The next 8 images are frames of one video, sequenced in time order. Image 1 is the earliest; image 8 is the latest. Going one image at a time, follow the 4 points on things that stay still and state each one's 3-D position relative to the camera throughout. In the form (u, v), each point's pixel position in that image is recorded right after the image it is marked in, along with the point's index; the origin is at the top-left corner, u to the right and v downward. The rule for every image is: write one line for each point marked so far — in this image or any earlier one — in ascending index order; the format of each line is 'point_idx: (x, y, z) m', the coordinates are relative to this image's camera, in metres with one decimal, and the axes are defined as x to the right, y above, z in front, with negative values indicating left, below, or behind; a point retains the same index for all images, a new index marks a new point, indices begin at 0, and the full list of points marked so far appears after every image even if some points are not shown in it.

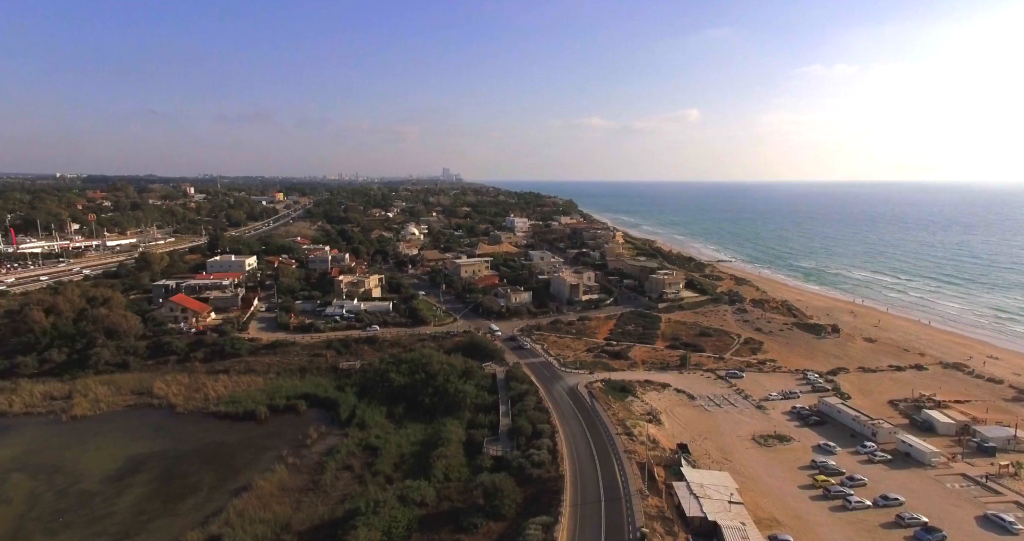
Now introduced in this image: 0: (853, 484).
0: (+11.5, -7.2, +19.6) m
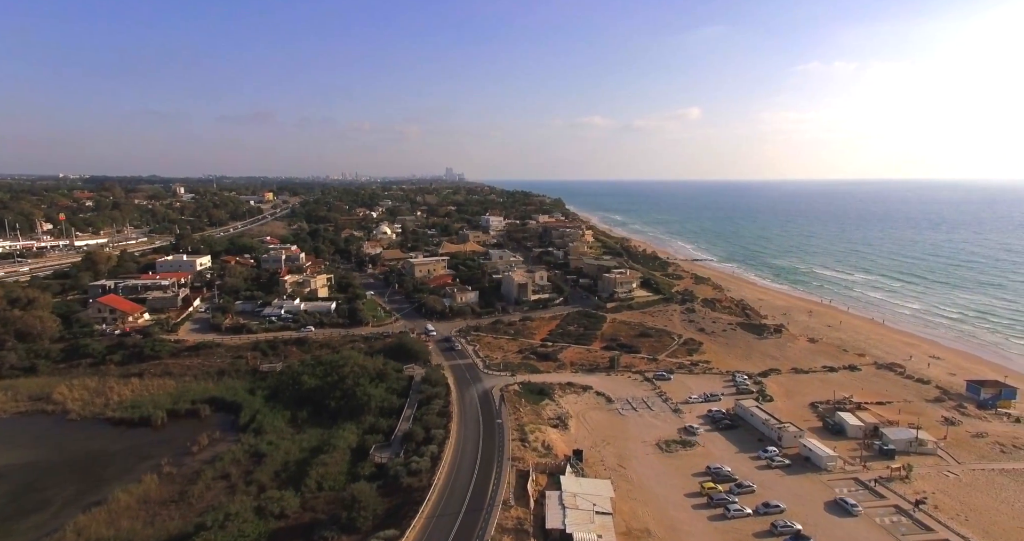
0: (+7.4, -7.2, +18.9) m
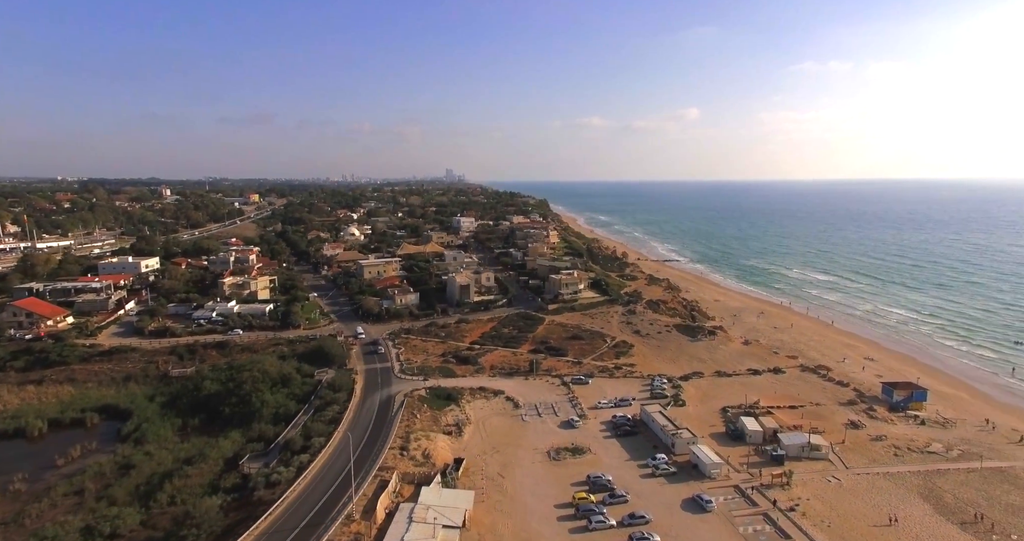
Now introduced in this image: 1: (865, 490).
0: (+3.1, -7.2, +18.2) m
1: (+11.6, -7.3, +19.4) m
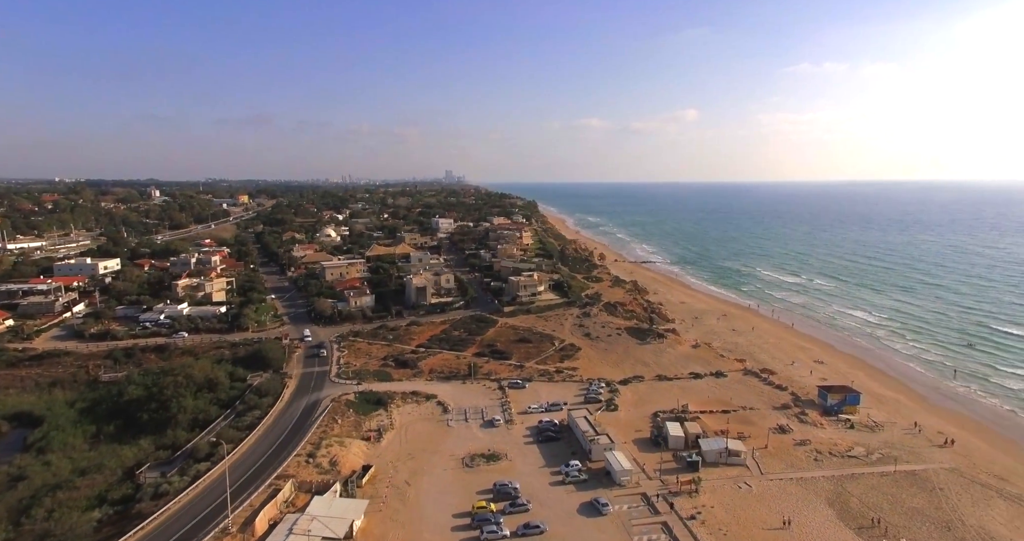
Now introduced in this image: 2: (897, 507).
0: (0.0, -7.3, +17.8) m
1: (+8.5, -7.4, +19.0) m
2: (+12.2, -7.5, +18.6) m
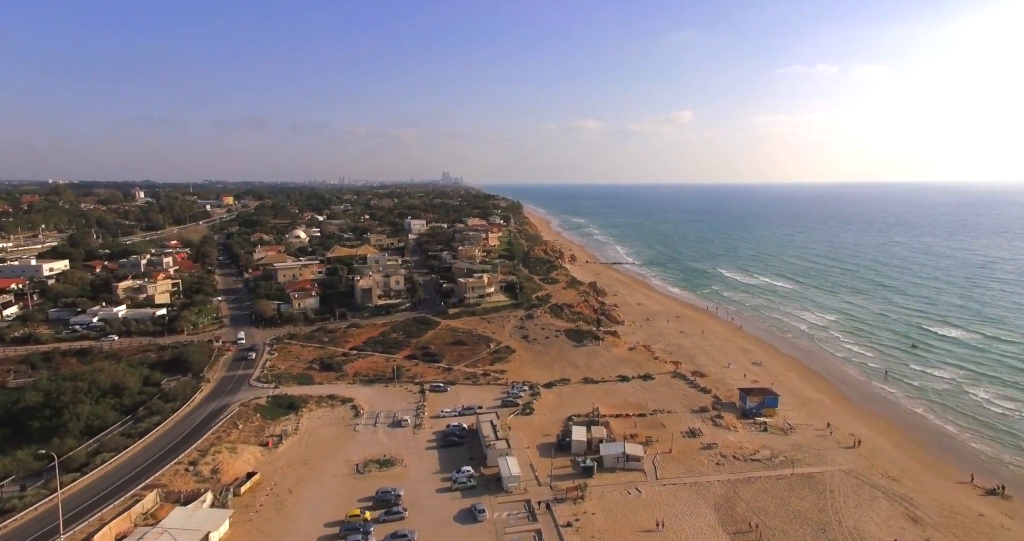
0: (-3.7, -7.4, +17.3) m
1: (+4.8, -7.4, +18.7) m
2: (+8.4, -7.5, +18.3) m
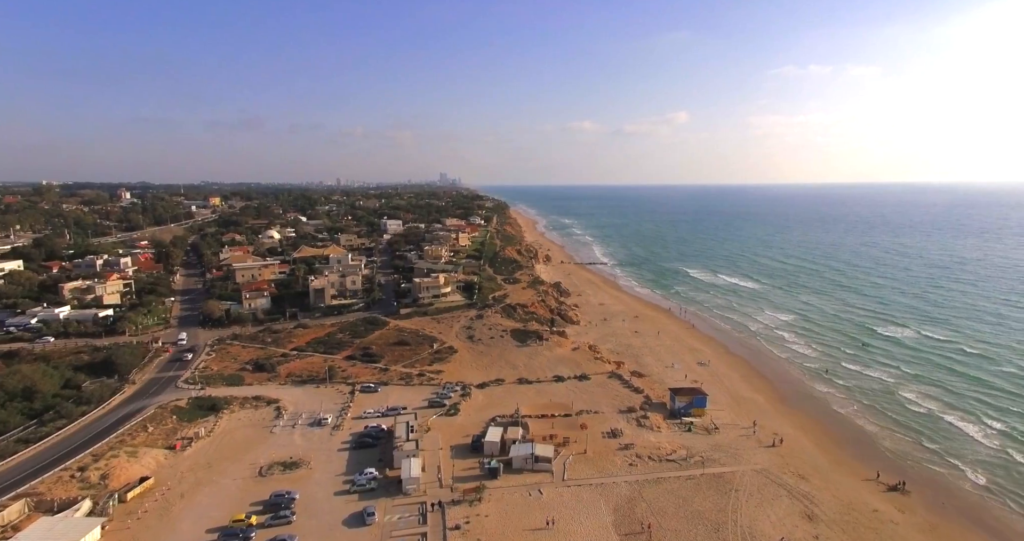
0: (-6.9, -7.3, +16.8) m
1: (+1.5, -7.3, +18.4) m
2: (+5.2, -7.5, +18.1) m
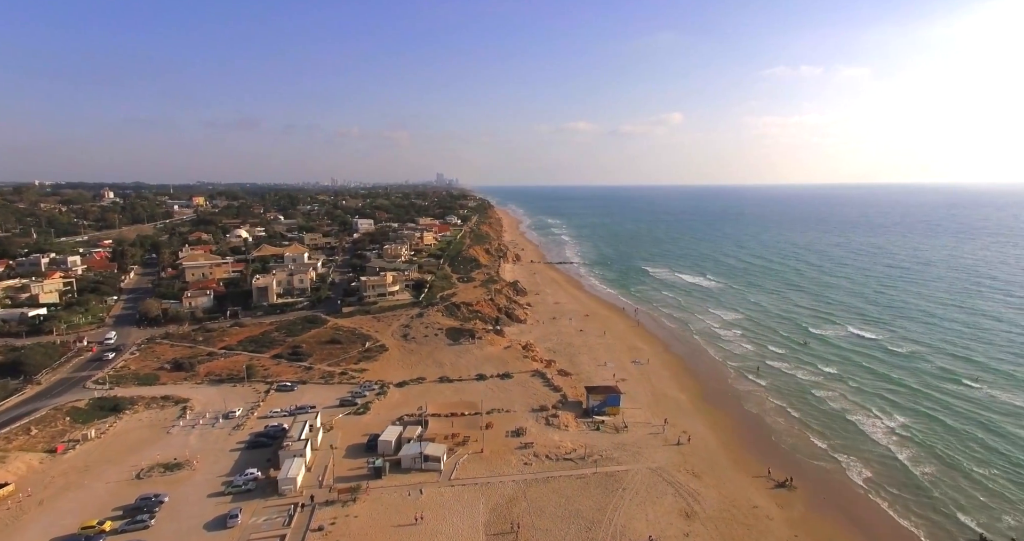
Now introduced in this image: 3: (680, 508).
0: (-10.7, -7.1, +16.3) m
1: (-2.3, -7.2, +18.0) m
2: (+1.4, -7.3, +17.8) m
3: (+5.2, -7.3, +18.0) m
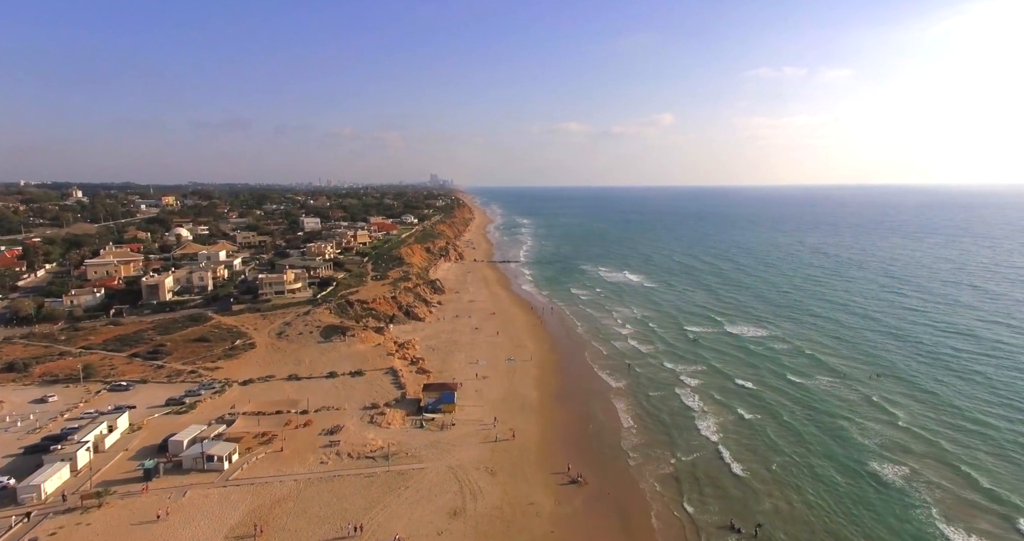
0: (-17.6, -6.9, +15.3) m
1: (-9.3, -6.9, +17.2) m
2: (-5.6, -7.0, +17.1) m
3: (-1.8, -7.1, +17.4) m
